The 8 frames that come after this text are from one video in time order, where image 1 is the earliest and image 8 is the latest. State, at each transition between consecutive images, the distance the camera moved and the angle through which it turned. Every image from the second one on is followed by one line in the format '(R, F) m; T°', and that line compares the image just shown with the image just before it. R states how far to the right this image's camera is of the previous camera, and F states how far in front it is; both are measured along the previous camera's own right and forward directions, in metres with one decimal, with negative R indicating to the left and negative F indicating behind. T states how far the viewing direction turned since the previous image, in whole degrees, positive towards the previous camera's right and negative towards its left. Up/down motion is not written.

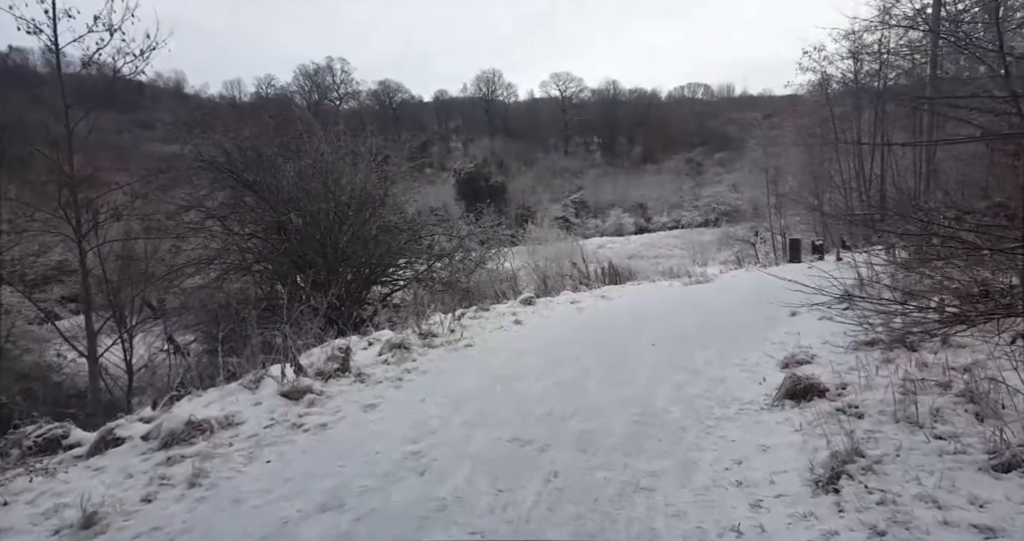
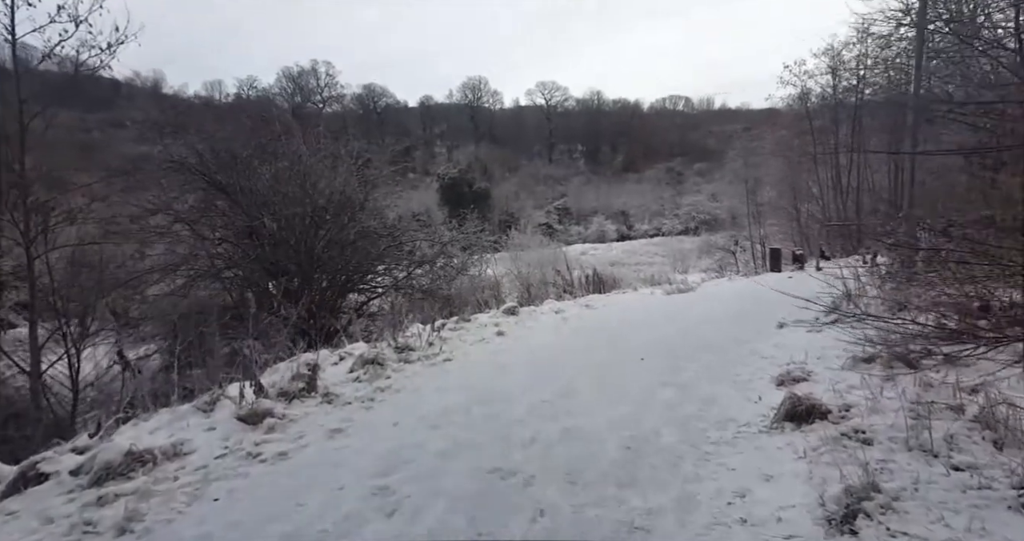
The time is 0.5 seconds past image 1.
(0.0, +0.2) m; +1°
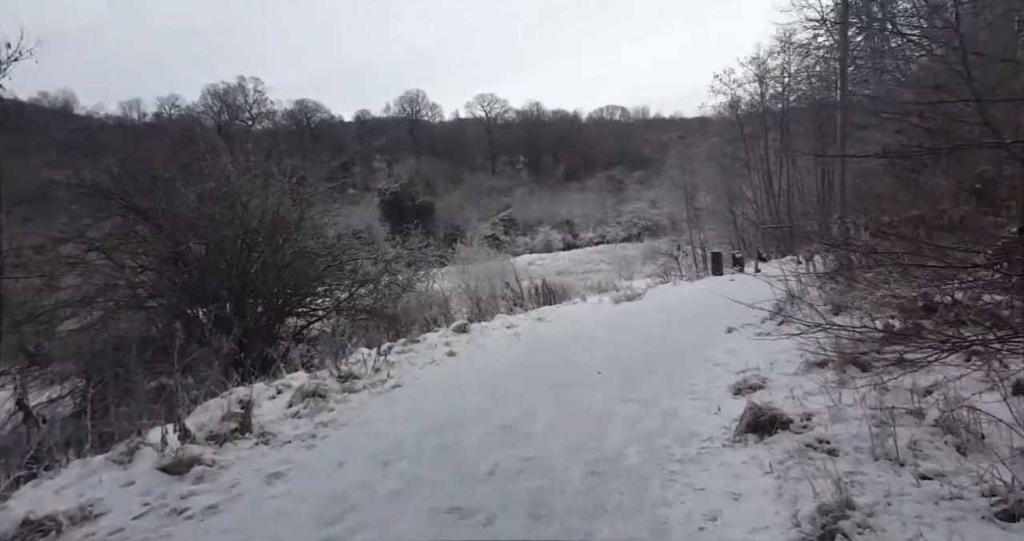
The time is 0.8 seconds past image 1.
(0.0, +0.2) m; +5°
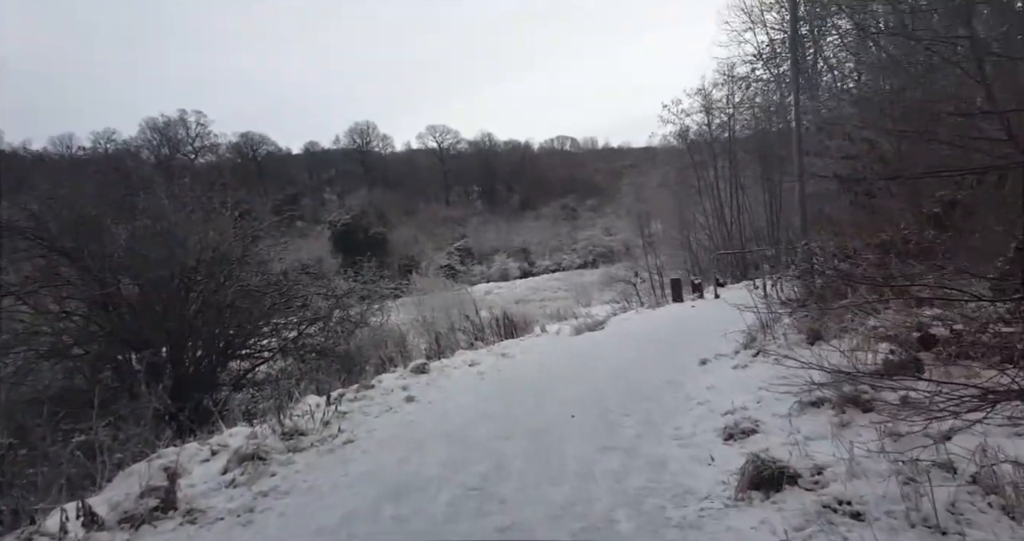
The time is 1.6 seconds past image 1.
(-0.1, +0.5) m; +4°
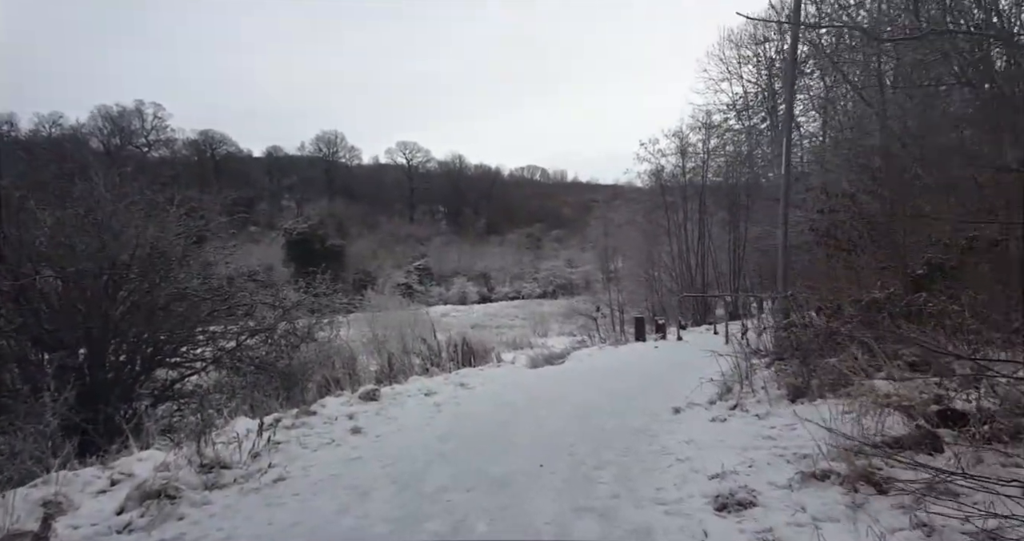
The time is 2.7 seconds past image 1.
(-0.1, +0.6) m; +3°
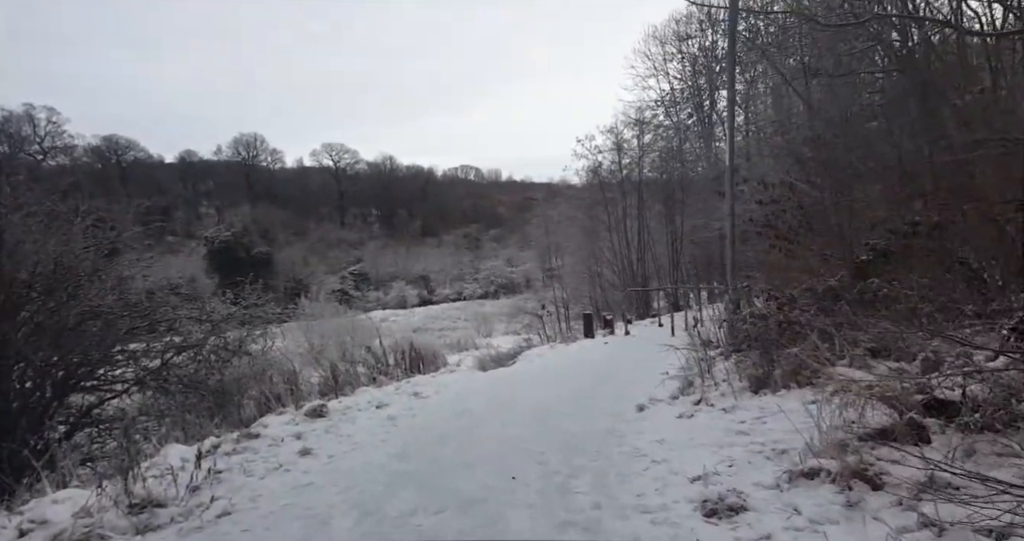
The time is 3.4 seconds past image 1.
(-0.1, +0.3) m; +5°
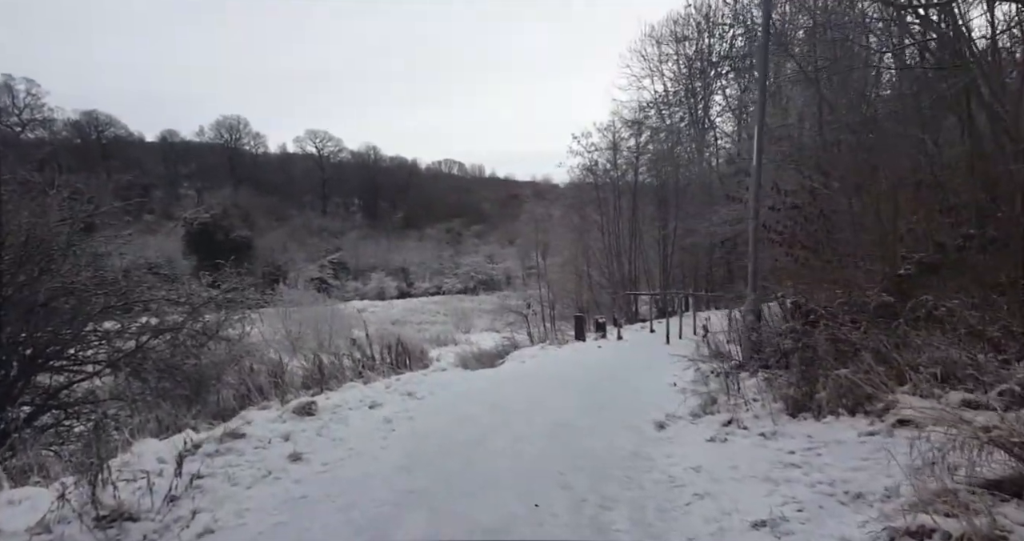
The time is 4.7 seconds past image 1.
(-0.4, +0.6) m; +2°
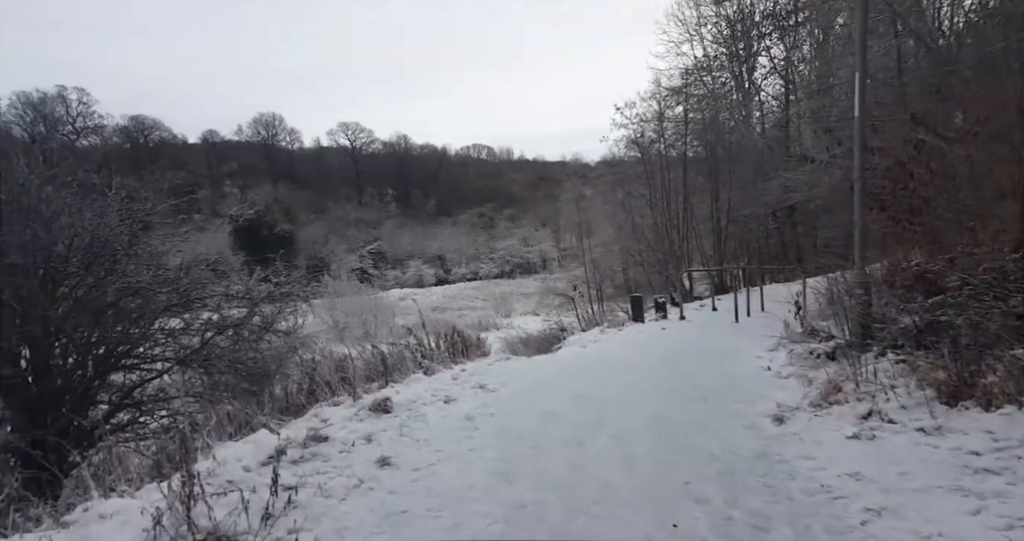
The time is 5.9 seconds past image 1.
(-0.5, +0.5) m; -3°
